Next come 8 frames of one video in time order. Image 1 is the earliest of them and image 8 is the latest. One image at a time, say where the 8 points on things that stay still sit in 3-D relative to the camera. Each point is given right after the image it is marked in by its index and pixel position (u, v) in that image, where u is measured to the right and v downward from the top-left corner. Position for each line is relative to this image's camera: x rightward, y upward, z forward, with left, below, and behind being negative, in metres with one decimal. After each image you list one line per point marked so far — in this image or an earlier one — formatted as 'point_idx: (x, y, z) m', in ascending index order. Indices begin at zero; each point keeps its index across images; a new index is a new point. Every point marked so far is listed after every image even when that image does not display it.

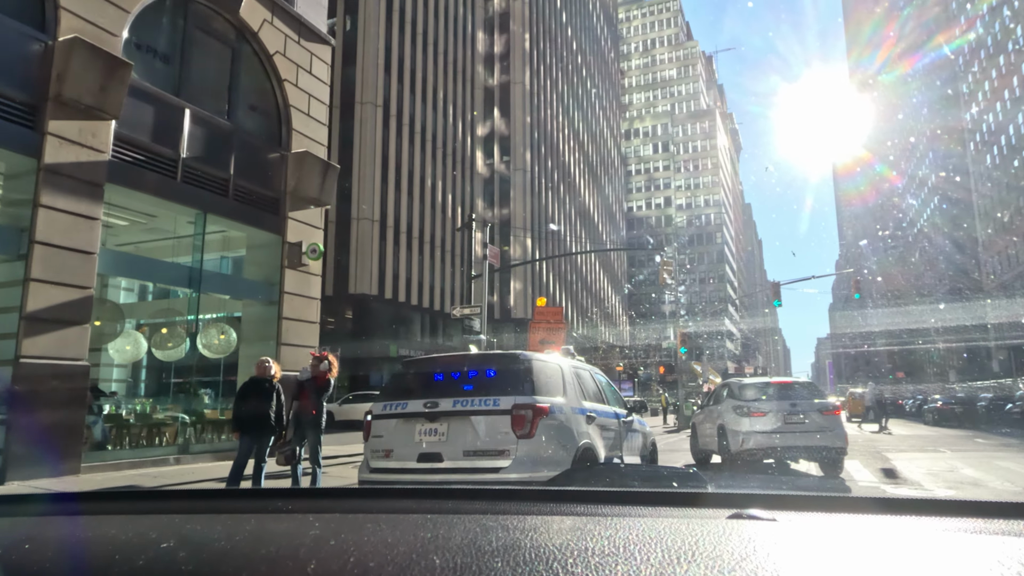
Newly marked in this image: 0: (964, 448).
0: (+11.0, -3.9, +16.2) m
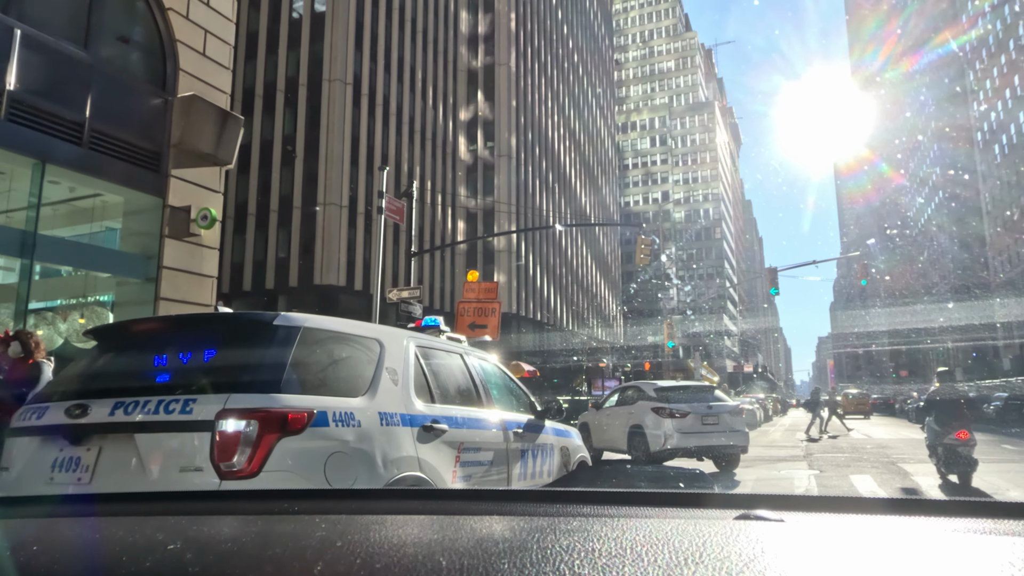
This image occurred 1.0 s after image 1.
0: (+9.9, -3.5, +13.6) m
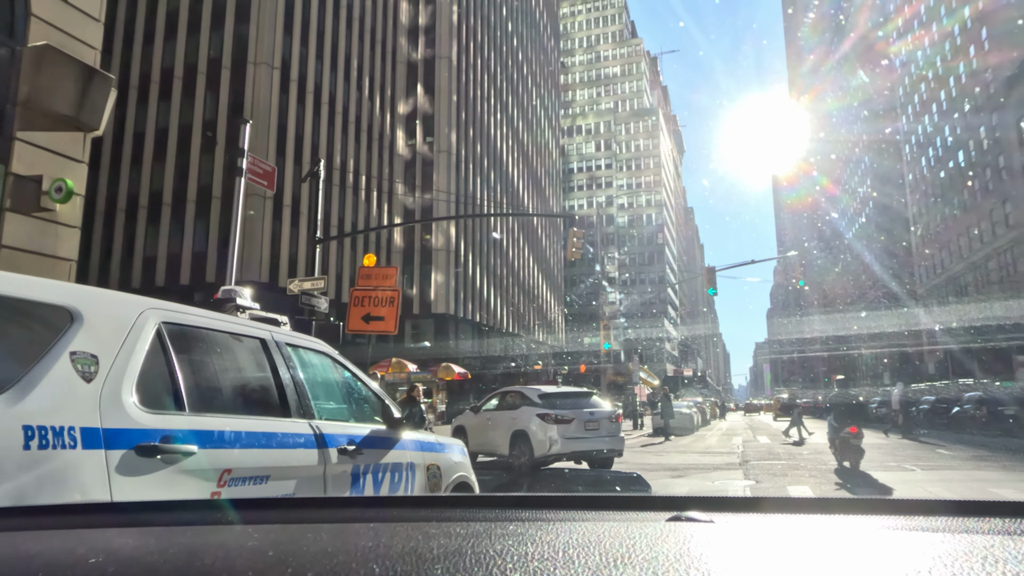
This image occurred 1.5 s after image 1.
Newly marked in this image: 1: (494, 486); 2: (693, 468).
0: (+8.2, -3.5, +13.0) m
1: (-0.3, -3.8, +13.0) m
2: (+3.9, -3.9, +14.4) m
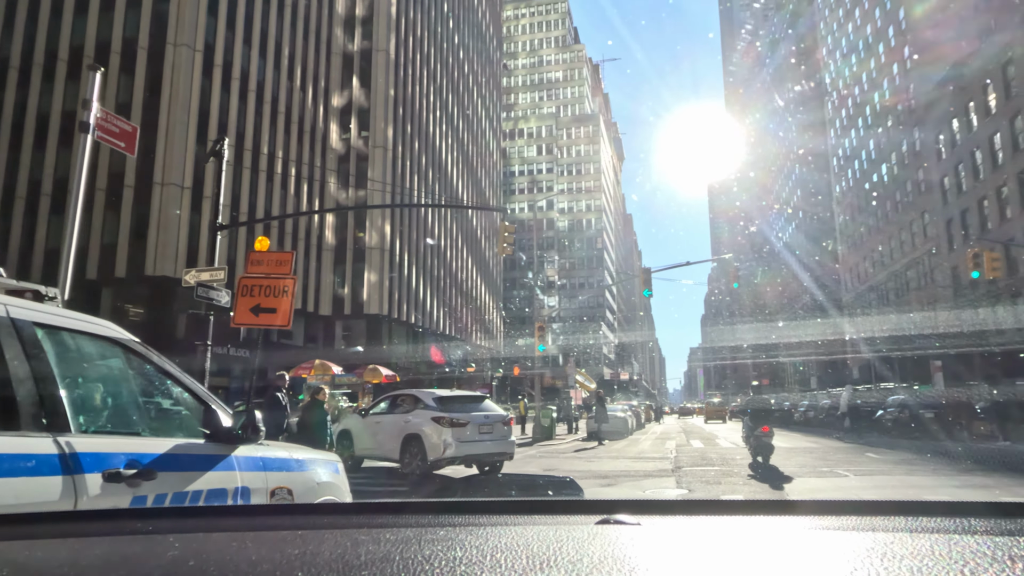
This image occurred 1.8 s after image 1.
0: (+6.8, -3.5, +12.8) m
1: (-1.7, -3.8, +12.0) m
2: (+2.3, -3.9, +13.8) m
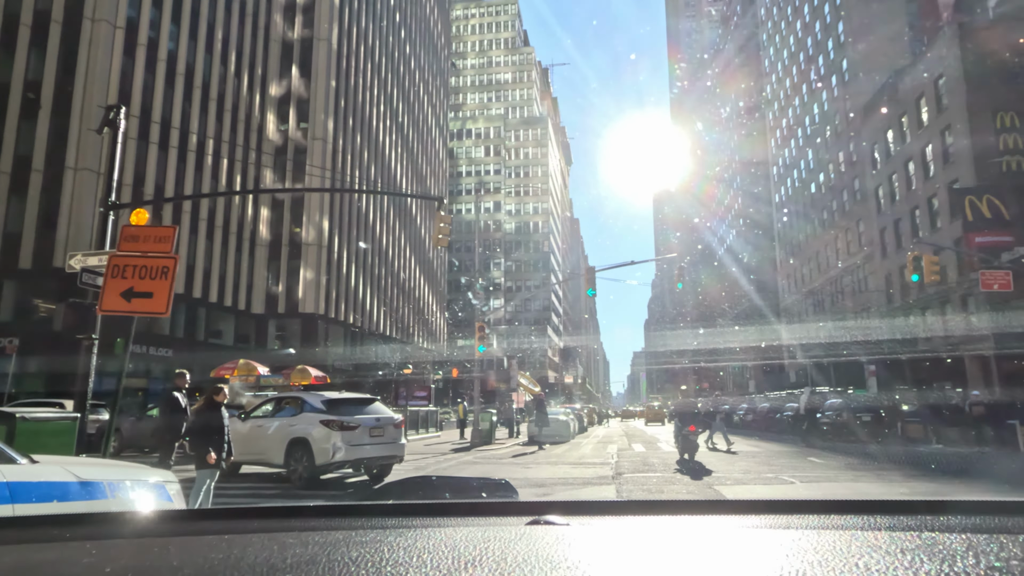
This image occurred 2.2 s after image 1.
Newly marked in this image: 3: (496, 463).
0: (+5.5, -3.5, +12.3) m
1: (-2.9, -3.6, +10.9) m
2: (+1.0, -3.8, +13.0) m
3: (-0.4, -4.5, +17.0) m
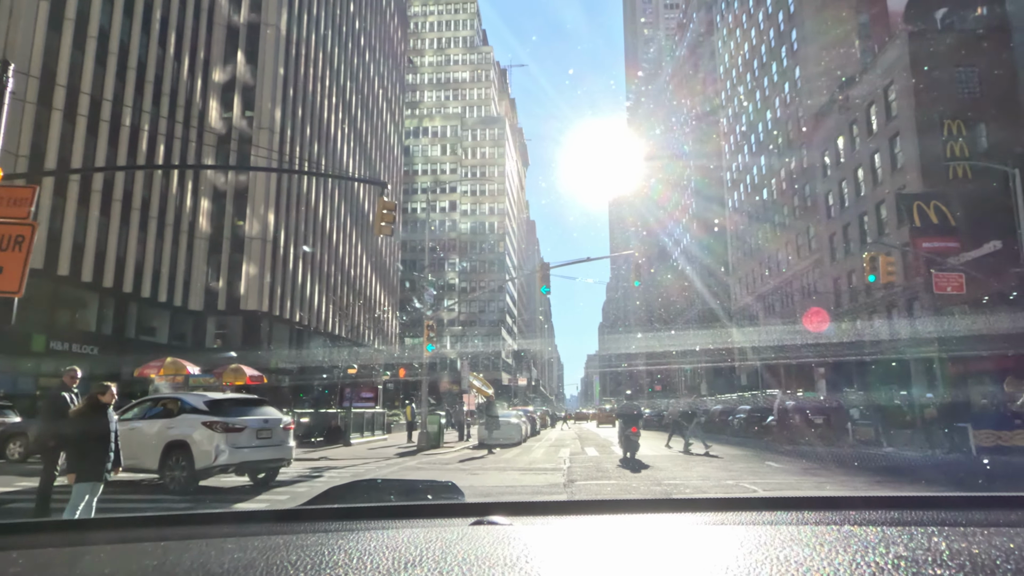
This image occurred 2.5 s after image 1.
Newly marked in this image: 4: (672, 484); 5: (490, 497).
0: (+4.5, -3.4, +11.7) m
1: (-3.7, -3.4, +9.8) m
2: (0.0, -3.7, +12.1) m
3: (-1.7, -4.3, +16.0) m
4: (+2.8, -3.5, +11.6) m
5: (-0.4, -3.6, +11.4) m
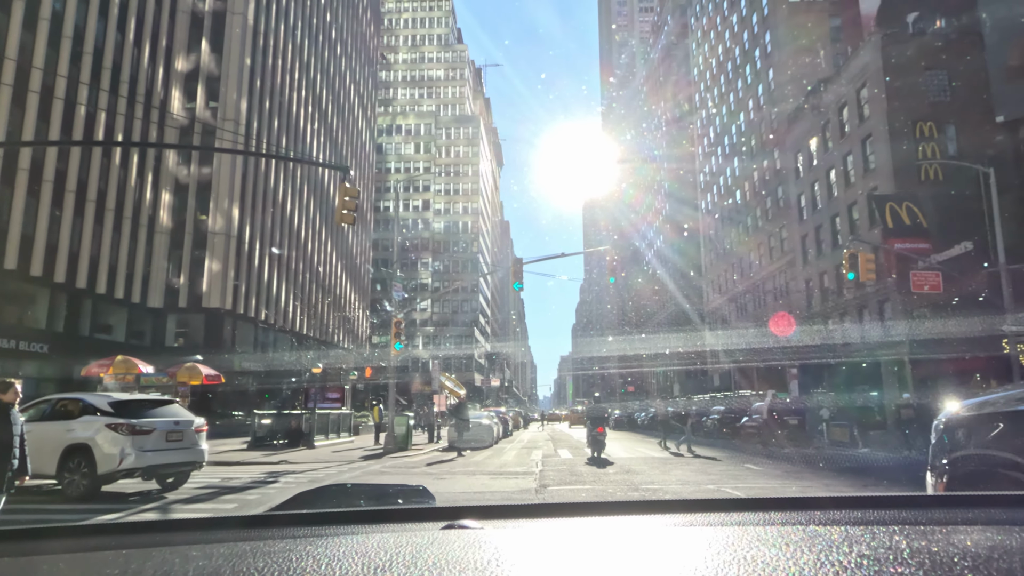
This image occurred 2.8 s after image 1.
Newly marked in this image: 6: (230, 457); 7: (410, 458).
0: (+4.0, -3.3, +11.2) m
1: (-4.2, -3.3, +8.9) m
2: (-0.5, -3.6, +11.4) m
3: (-2.4, -4.2, +15.2) m
4: (+2.3, -3.4, +11.0) m
5: (-0.9, -3.5, +10.7) m
6: (-7.8, -4.7, +18.4) m
7: (-3.1, -5.1, +20.0) m
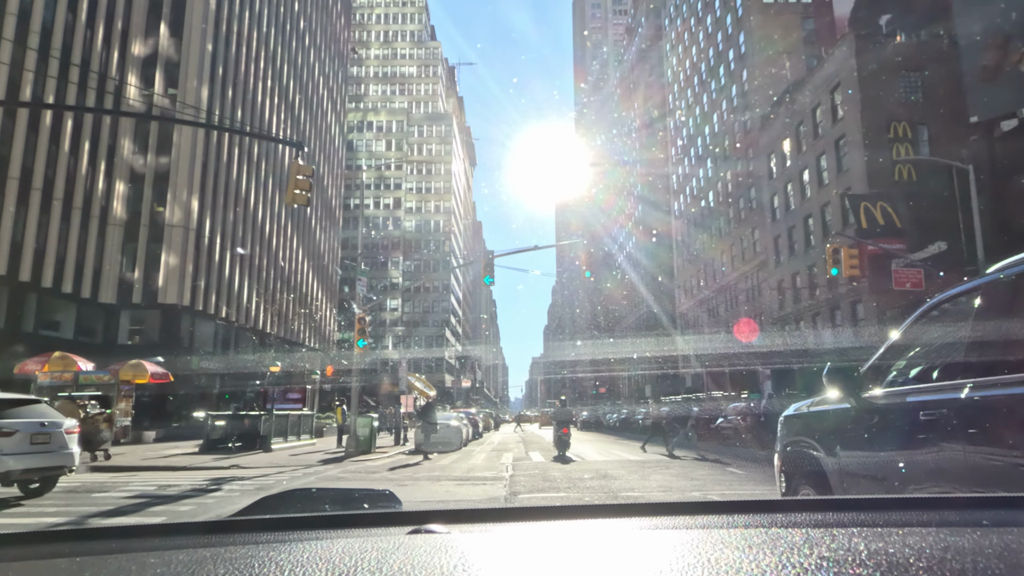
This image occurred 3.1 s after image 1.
0: (+3.5, -3.2, +10.4) m
1: (-4.6, -3.1, +7.8) m
2: (-1.0, -3.4, +10.4) m
3: (-3.1, -4.0, +14.1) m
4: (+1.8, -3.2, +10.2) m
5: (-1.4, -3.3, +9.7) m
6: (-8.6, -4.5, +17.1) m
7: (-4.0, -4.9, +18.9) m
